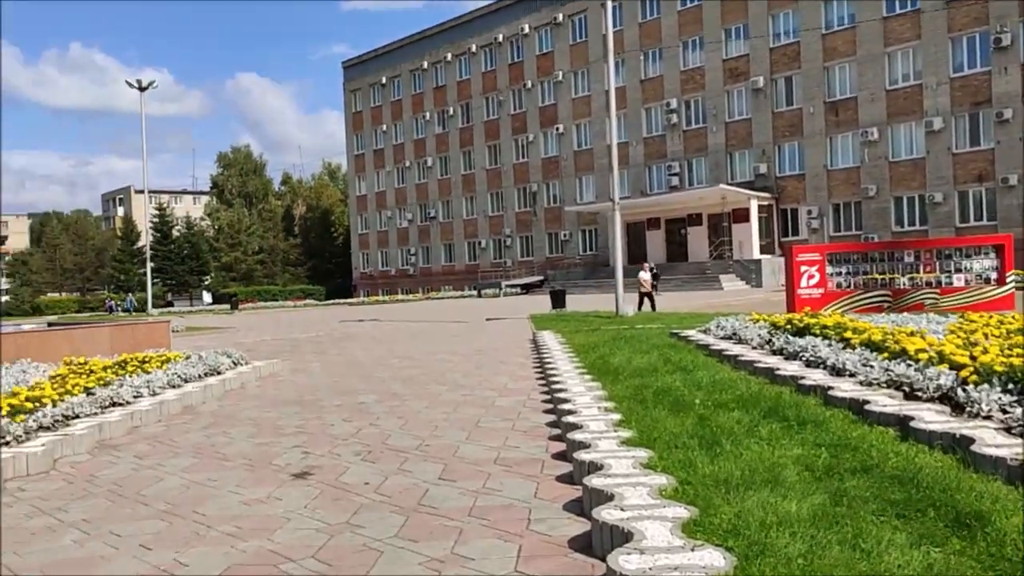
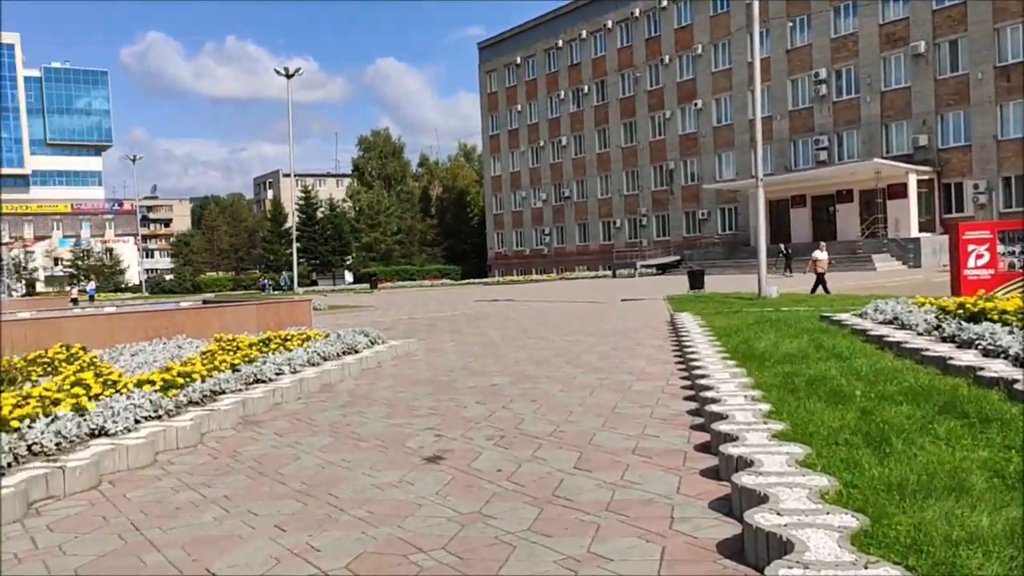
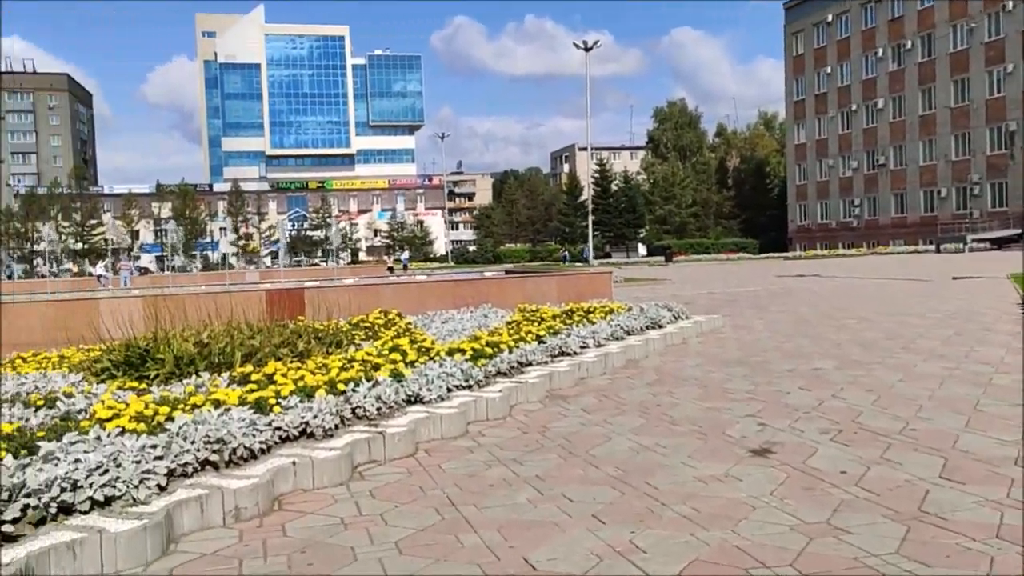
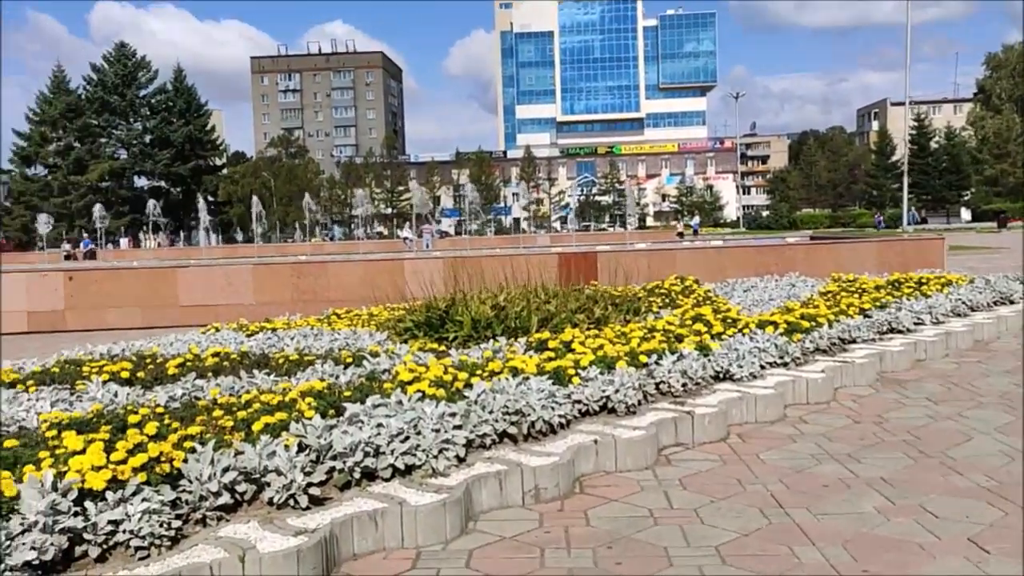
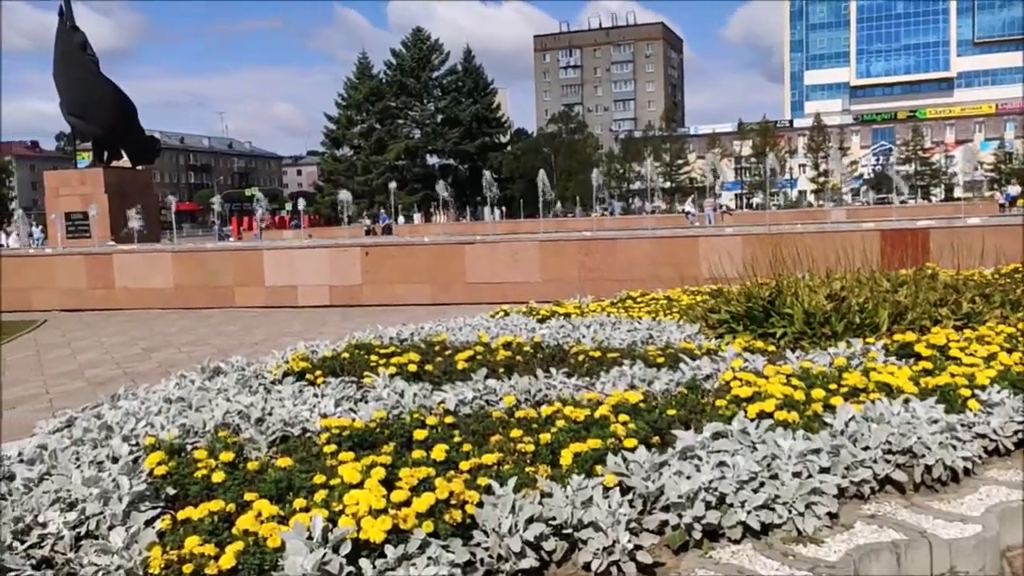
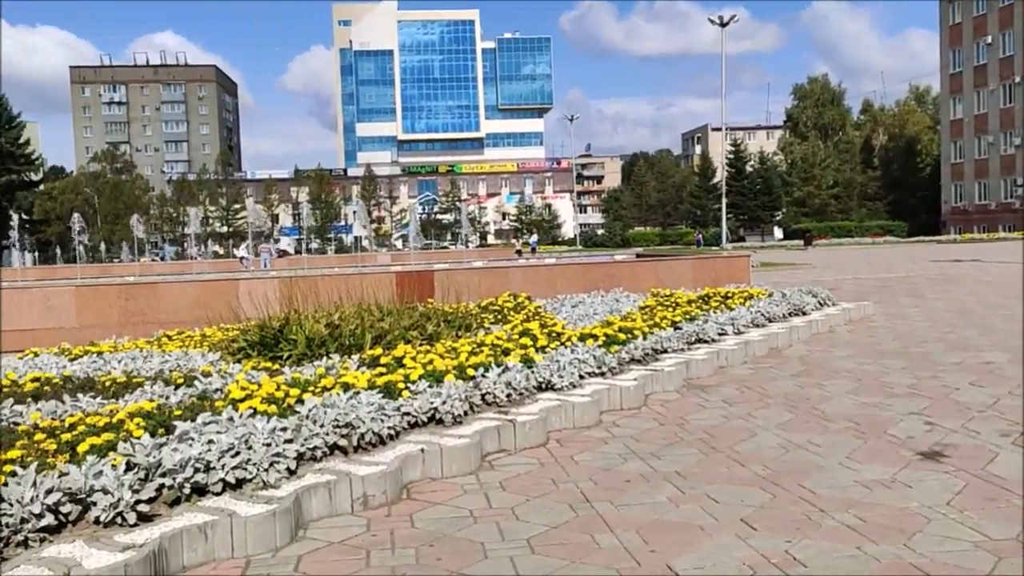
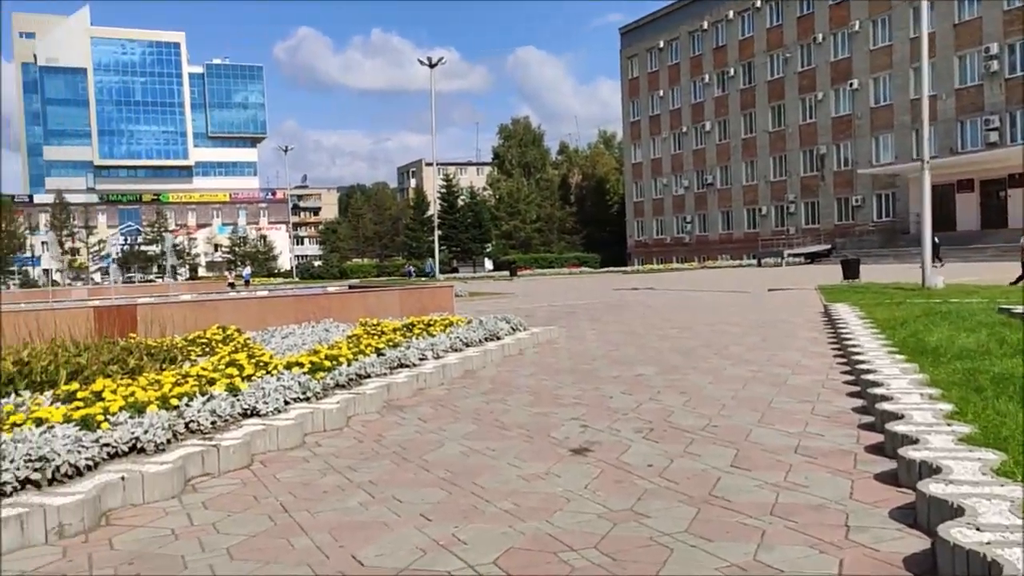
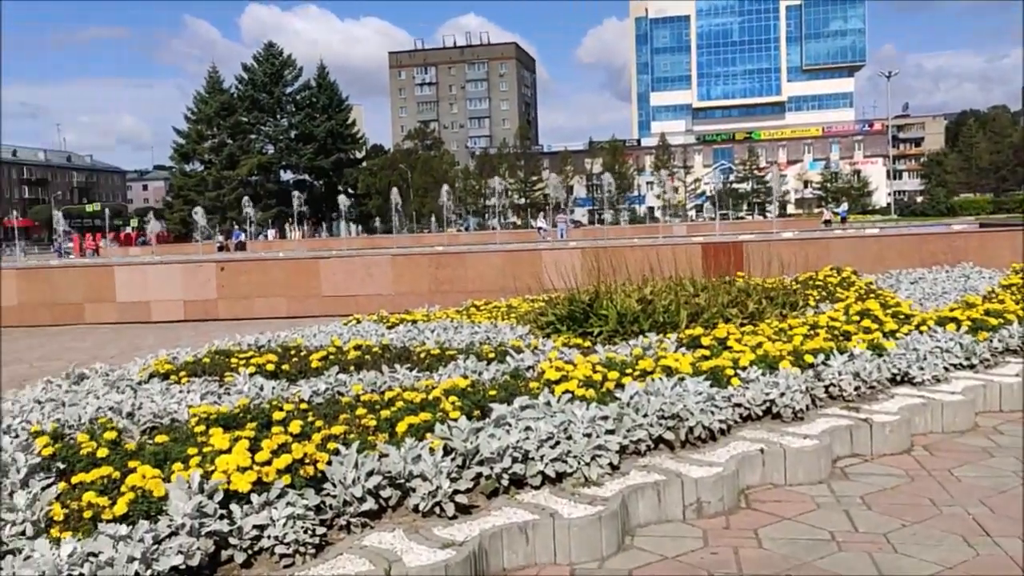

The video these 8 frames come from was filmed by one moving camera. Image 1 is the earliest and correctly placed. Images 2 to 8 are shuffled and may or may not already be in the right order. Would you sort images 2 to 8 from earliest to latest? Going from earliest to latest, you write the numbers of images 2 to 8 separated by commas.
2, 7, 3, 6, 4, 8, 5
